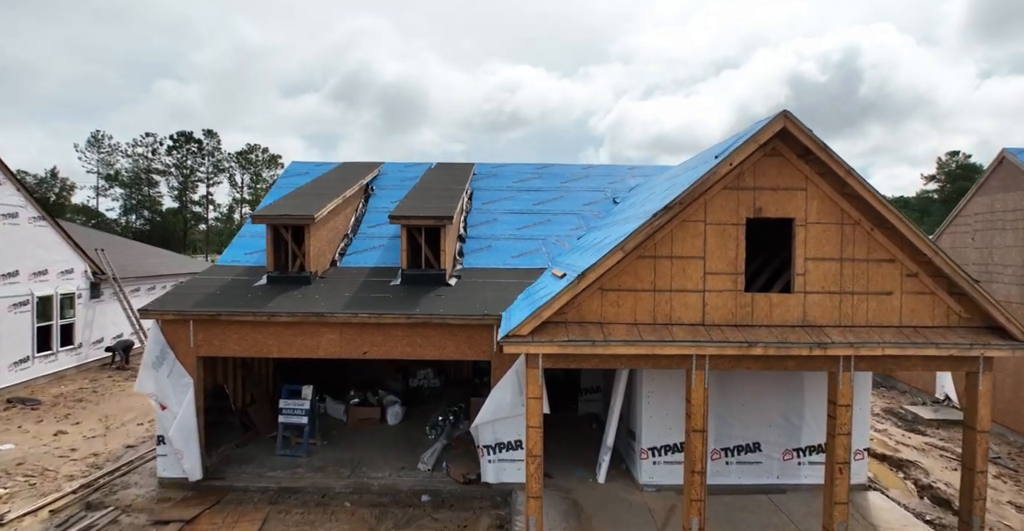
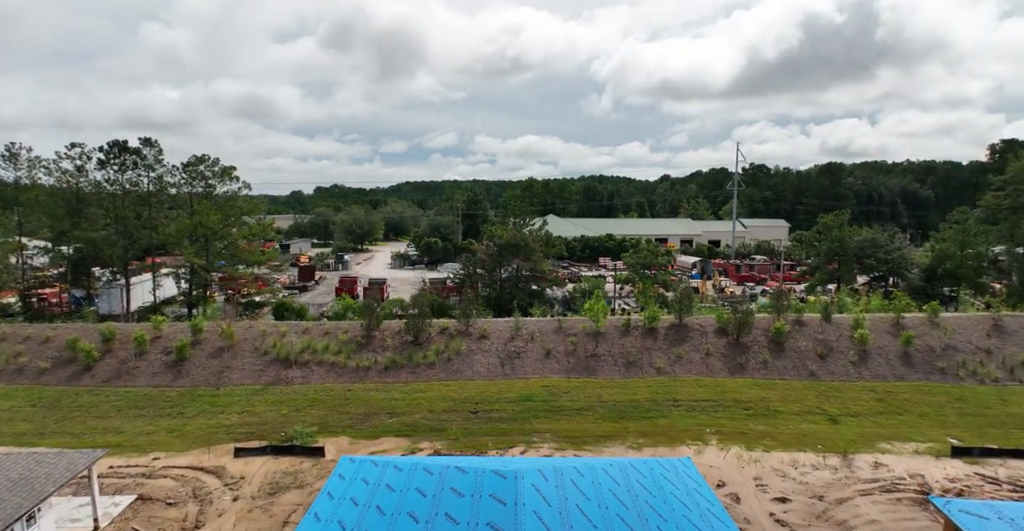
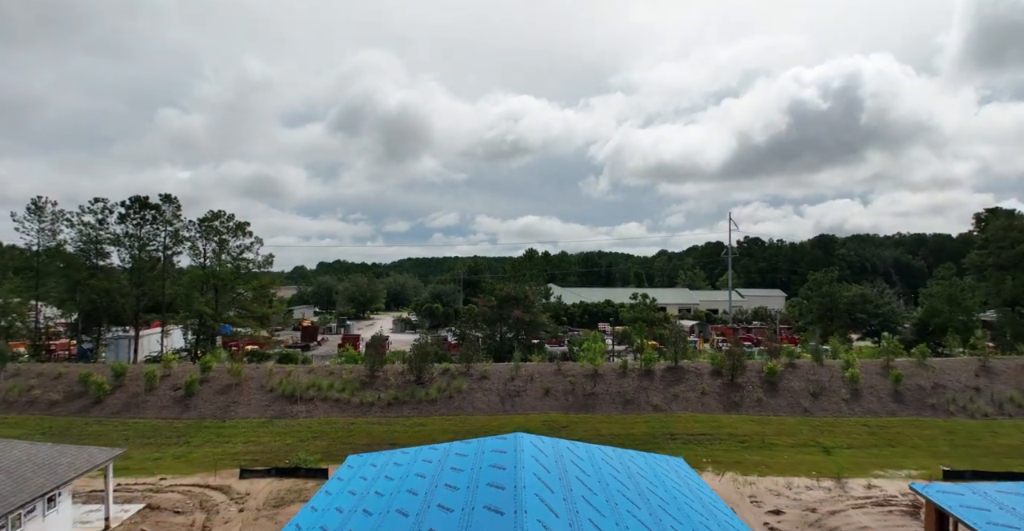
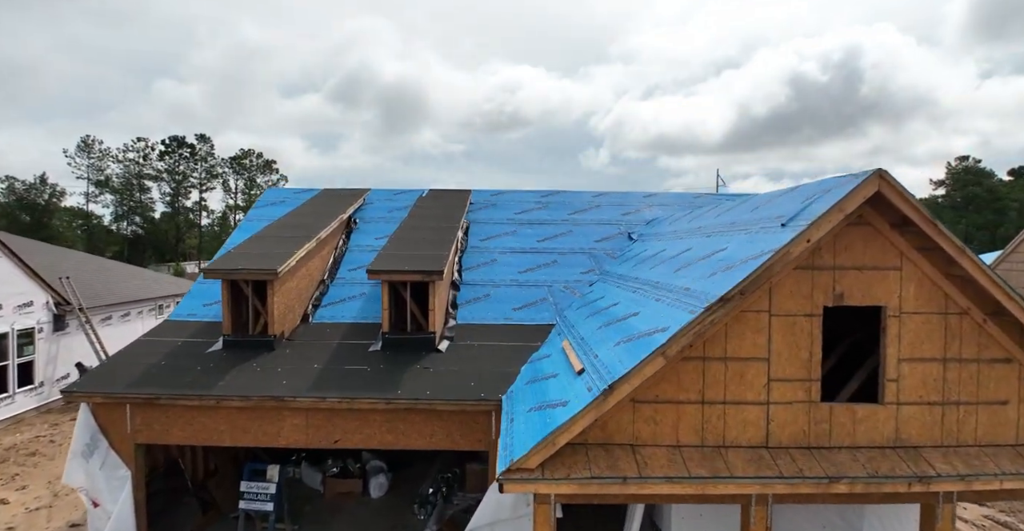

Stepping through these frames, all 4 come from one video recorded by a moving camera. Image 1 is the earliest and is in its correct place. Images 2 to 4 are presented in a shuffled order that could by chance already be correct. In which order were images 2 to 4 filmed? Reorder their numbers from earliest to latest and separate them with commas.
4, 3, 2
